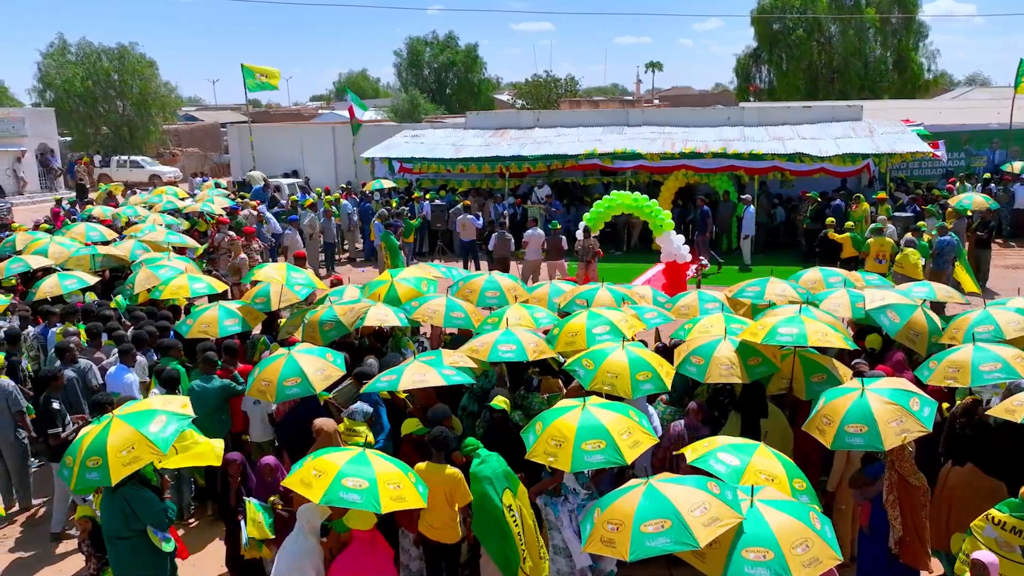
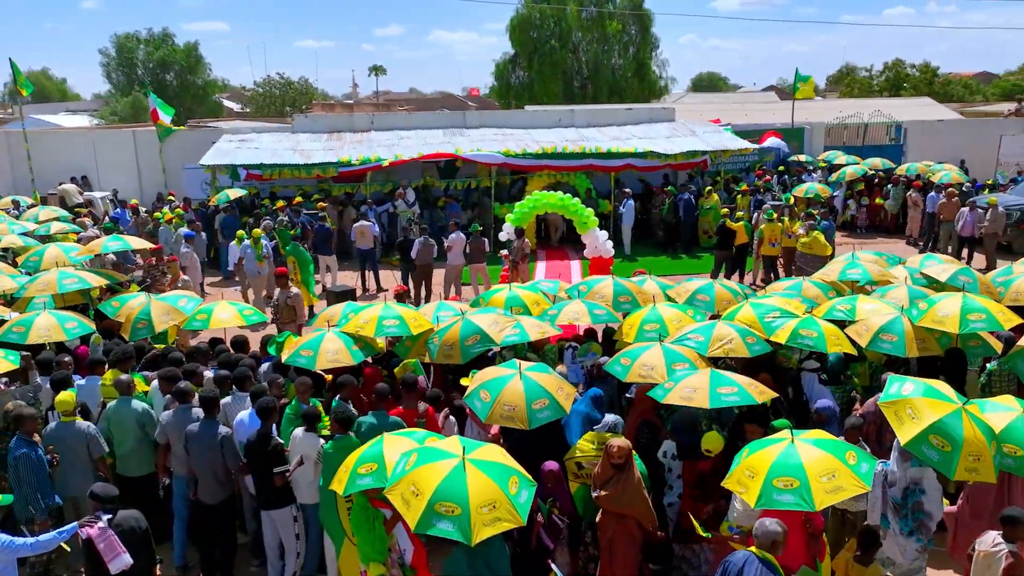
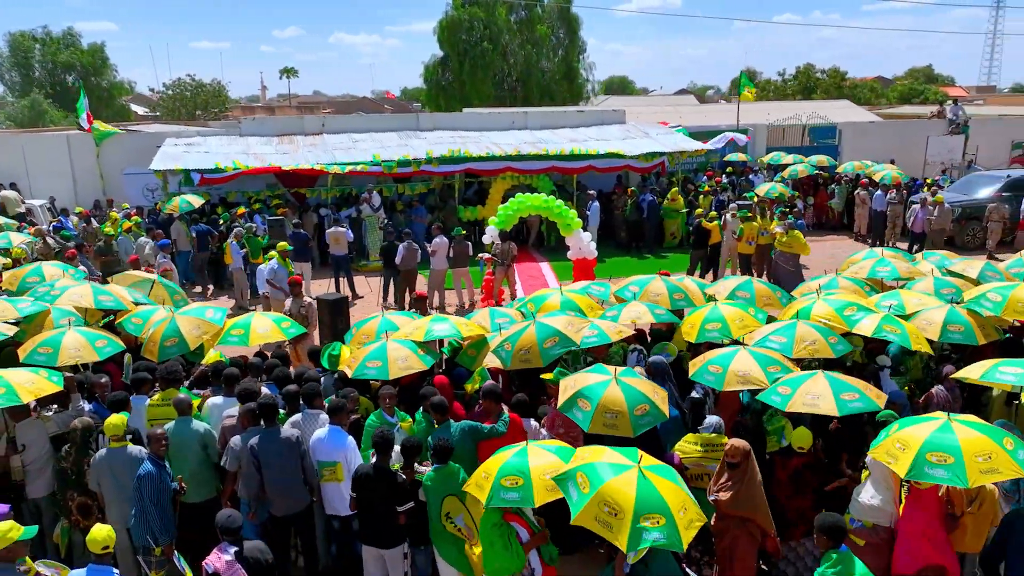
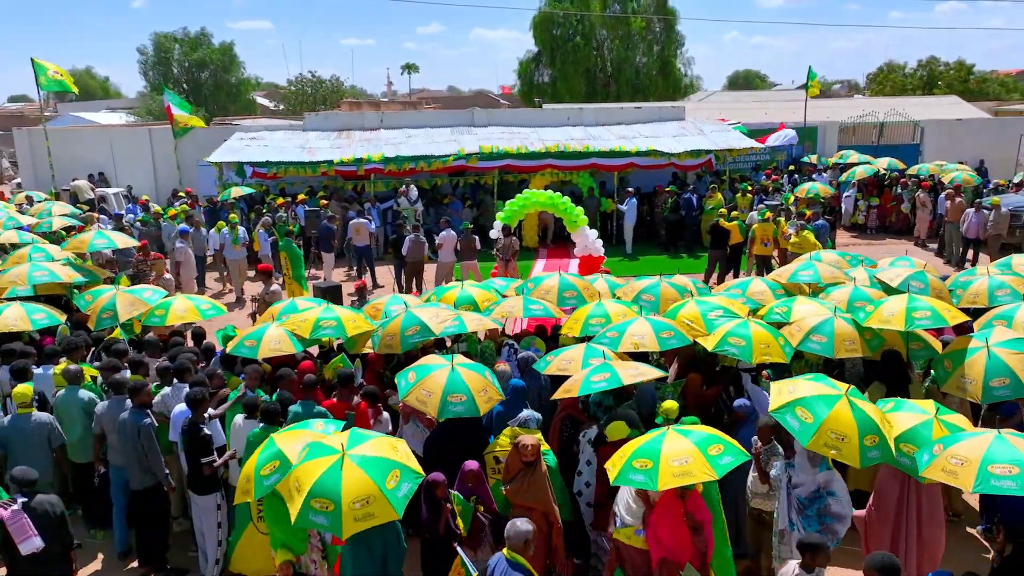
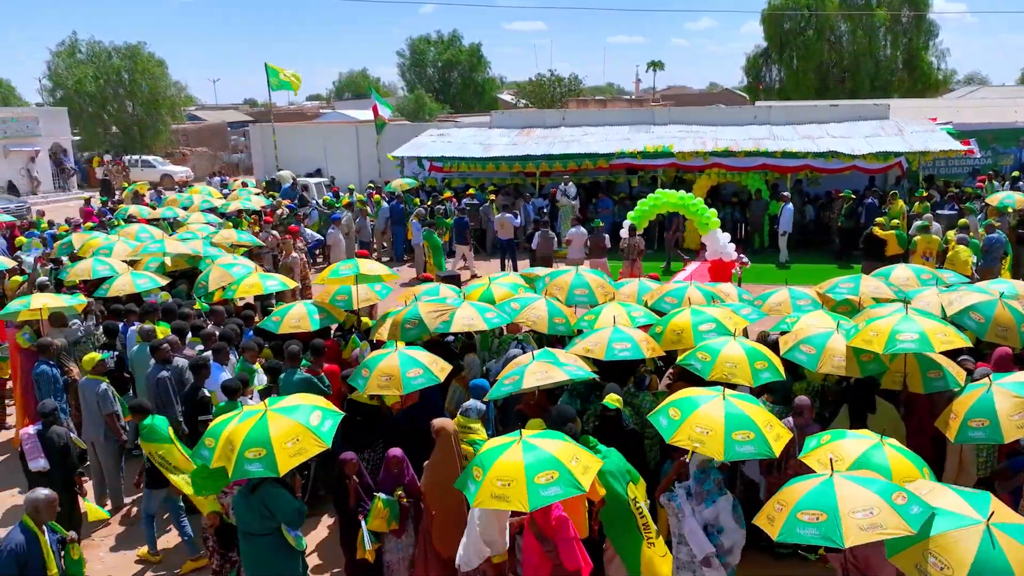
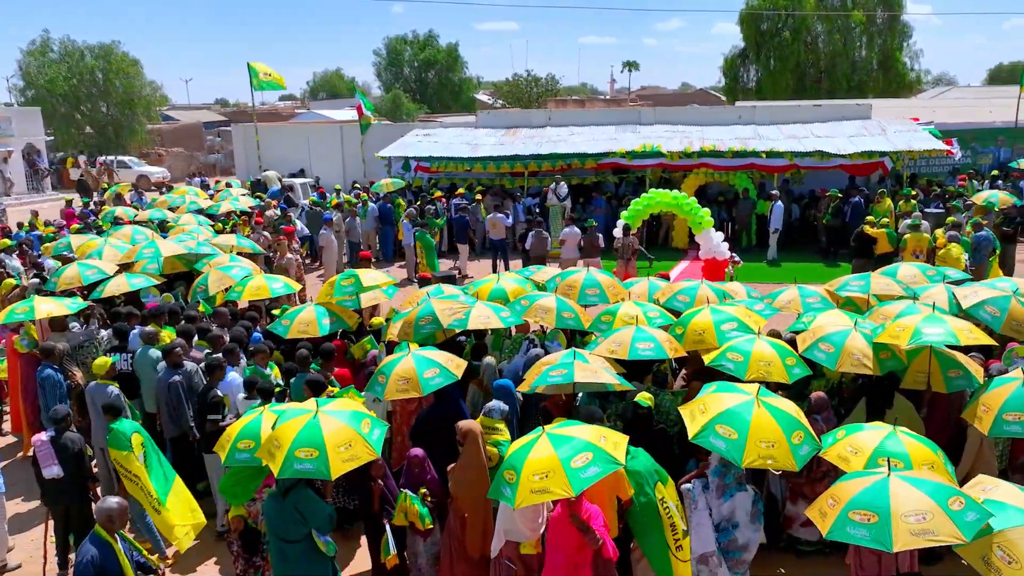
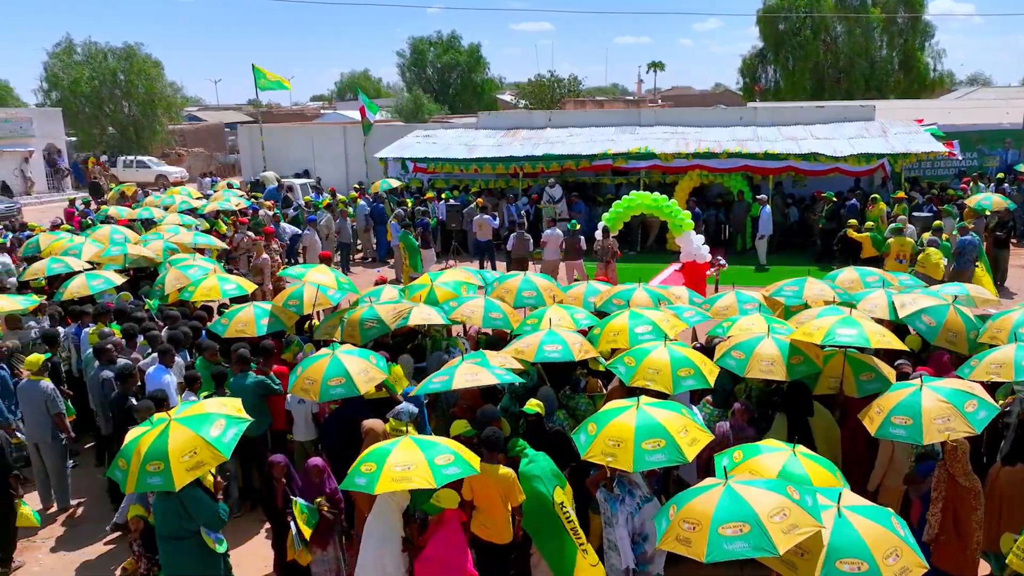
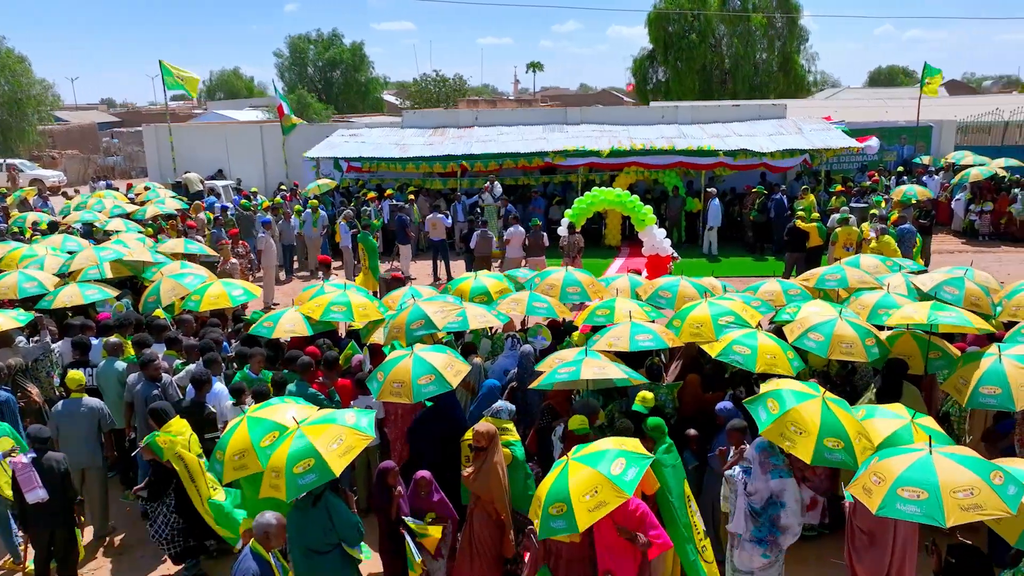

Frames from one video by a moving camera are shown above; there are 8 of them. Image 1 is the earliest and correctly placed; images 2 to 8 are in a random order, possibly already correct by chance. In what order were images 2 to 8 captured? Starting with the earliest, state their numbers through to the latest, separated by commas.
7, 5, 6, 8, 4, 2, 3
